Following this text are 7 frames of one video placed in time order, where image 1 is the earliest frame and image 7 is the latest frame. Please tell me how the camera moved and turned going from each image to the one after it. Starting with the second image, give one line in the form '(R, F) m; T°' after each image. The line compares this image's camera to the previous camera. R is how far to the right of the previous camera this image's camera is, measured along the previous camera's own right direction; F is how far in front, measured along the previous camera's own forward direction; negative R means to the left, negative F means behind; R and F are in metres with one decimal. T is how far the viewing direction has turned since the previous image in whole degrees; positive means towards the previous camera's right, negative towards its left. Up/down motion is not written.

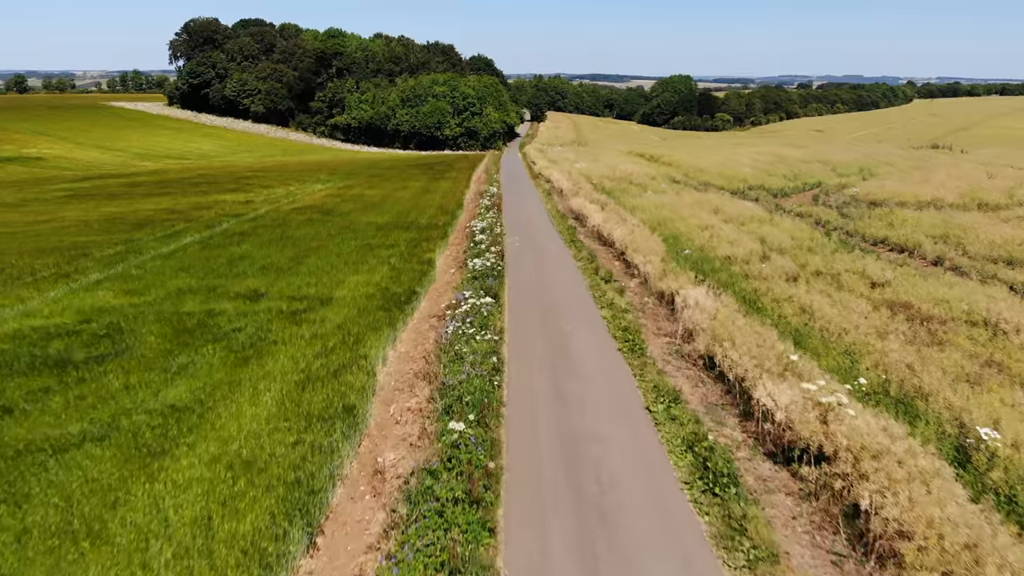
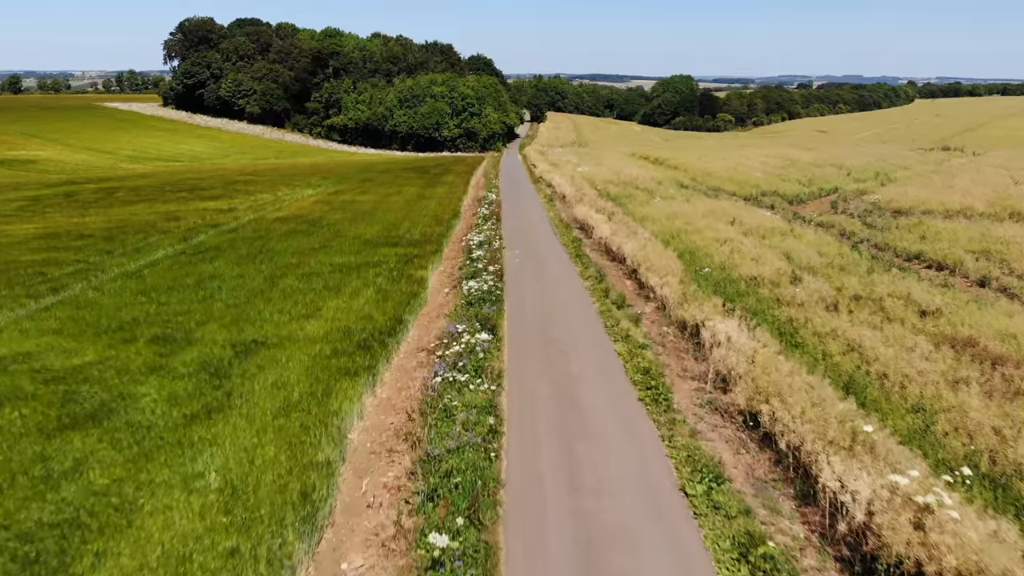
(0.0, +2.2) m; 0°
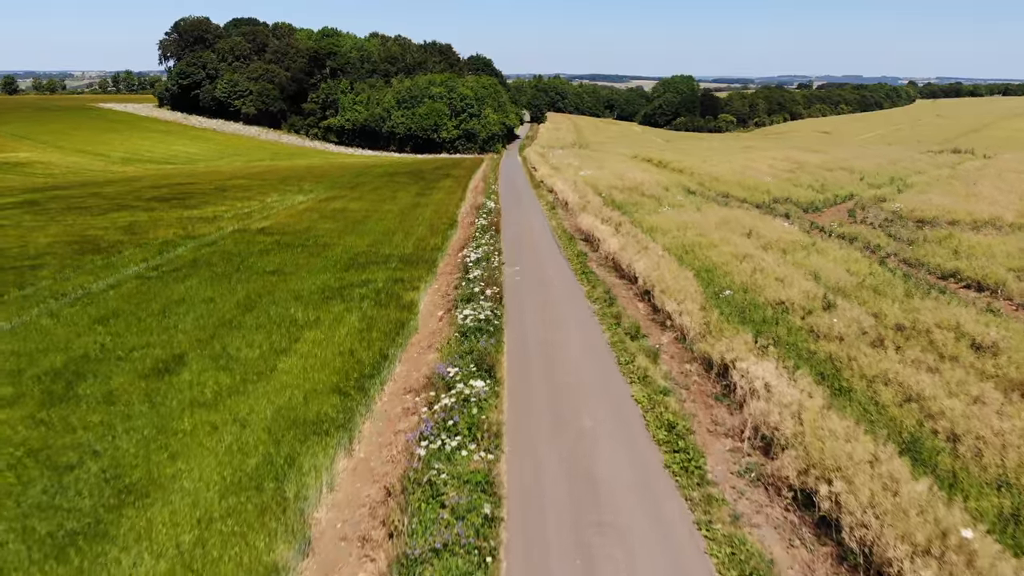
(0.0, +1.9) m; 0°
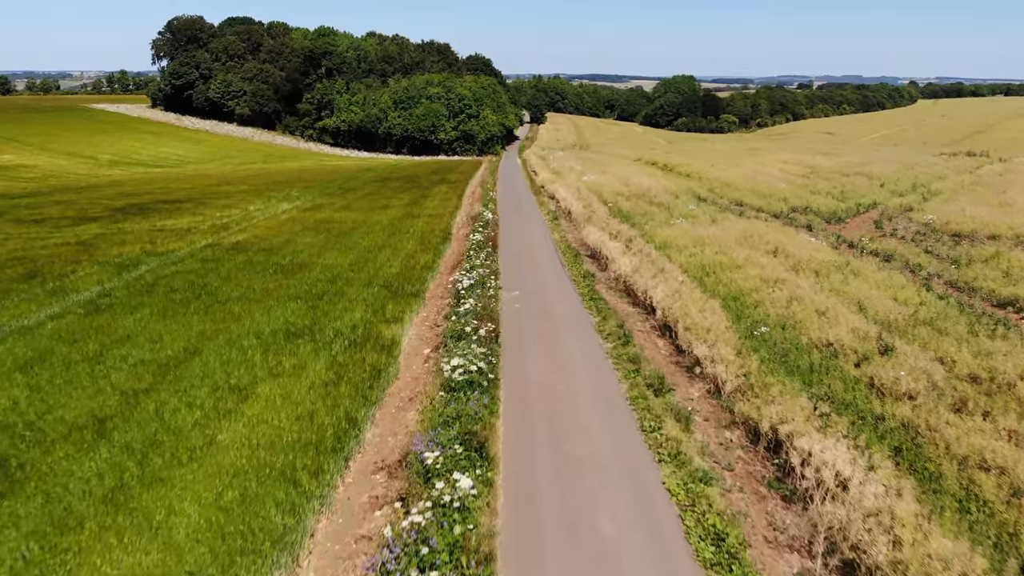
(0.0, +2.6) m; 0°
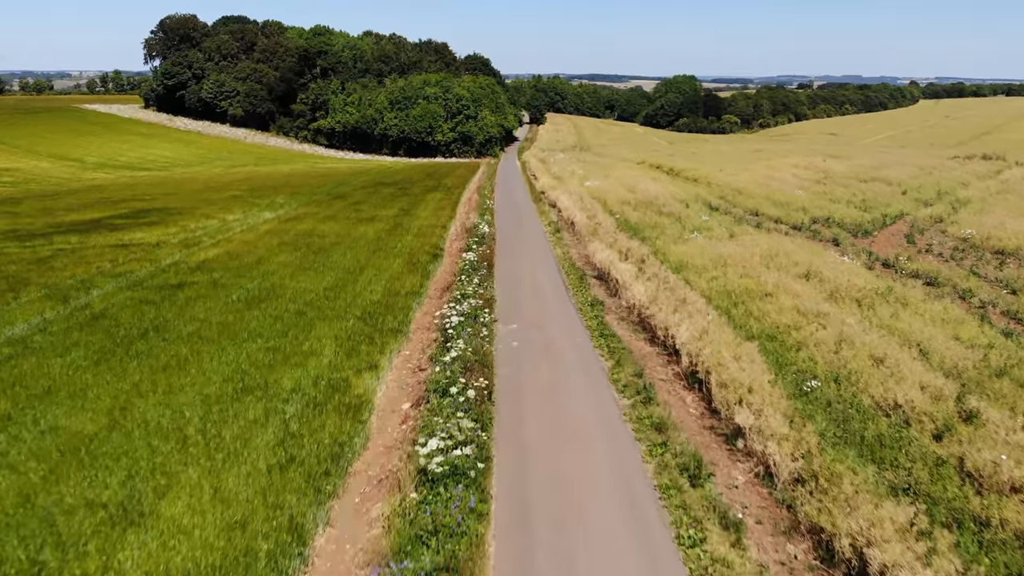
(+0.1, +2.6) m; 0°
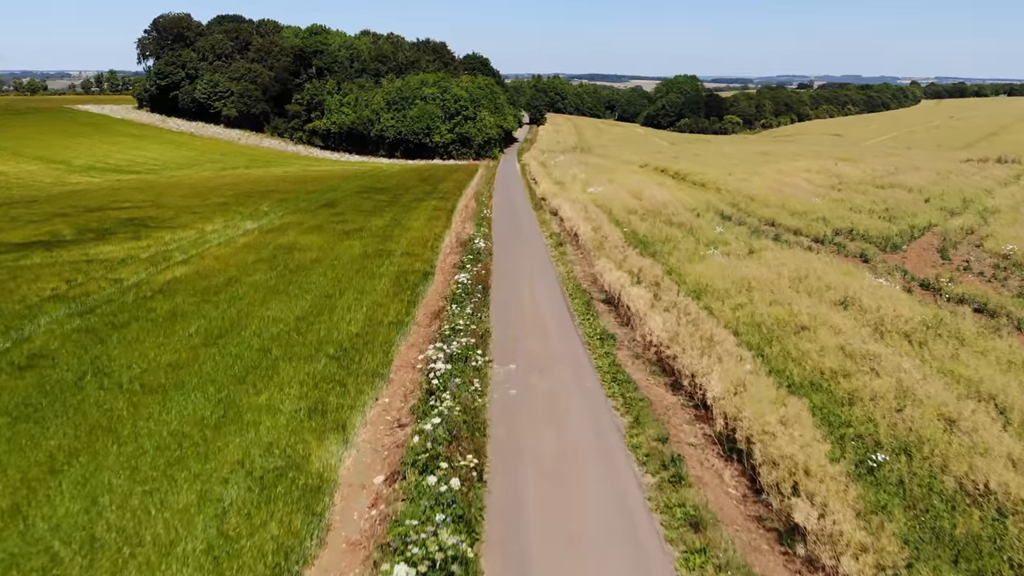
(+0.1, +2.3) m; 0°
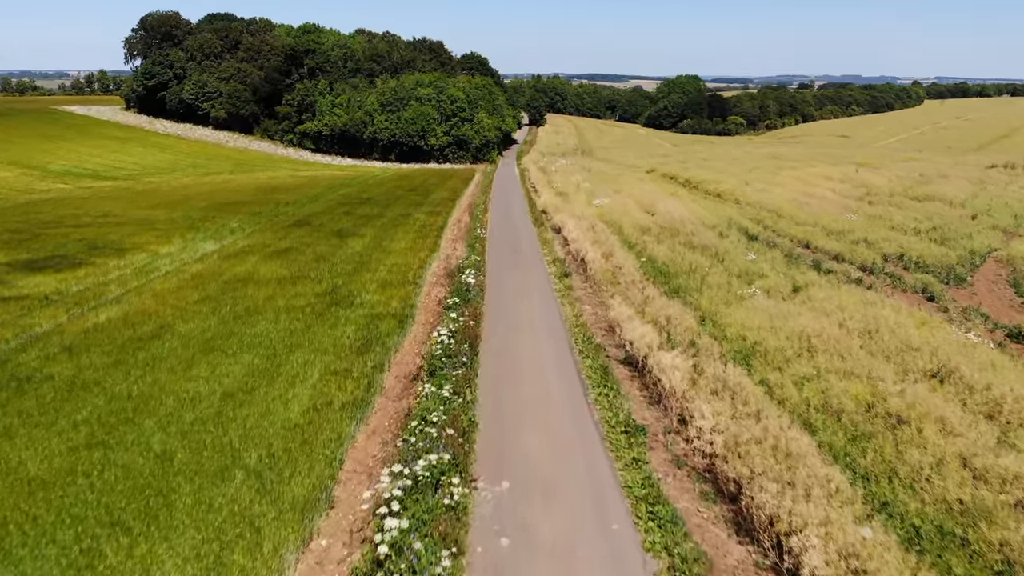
(+0.1, +4.1) m; 0°
